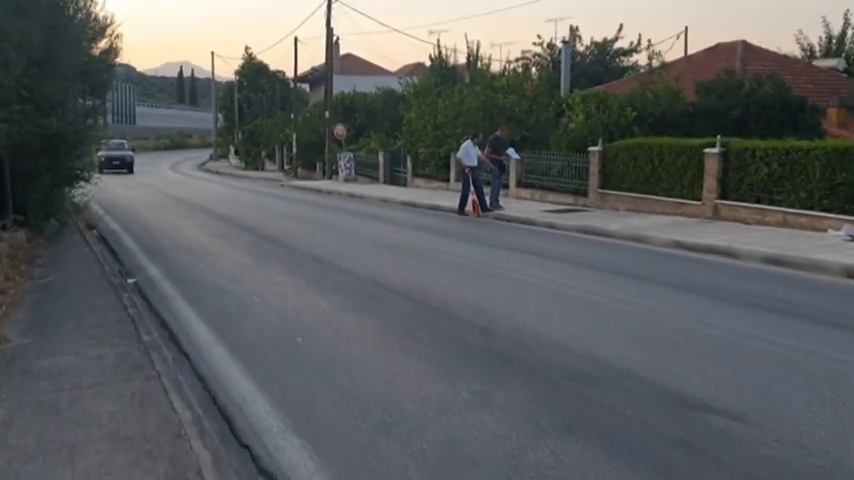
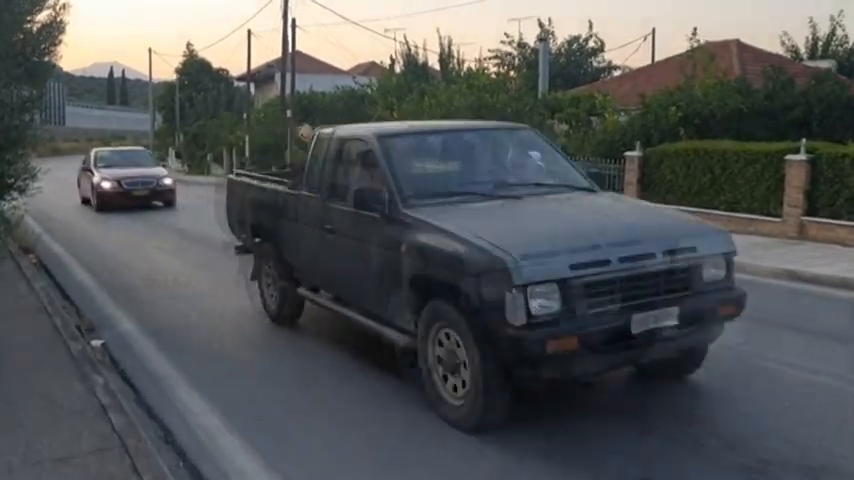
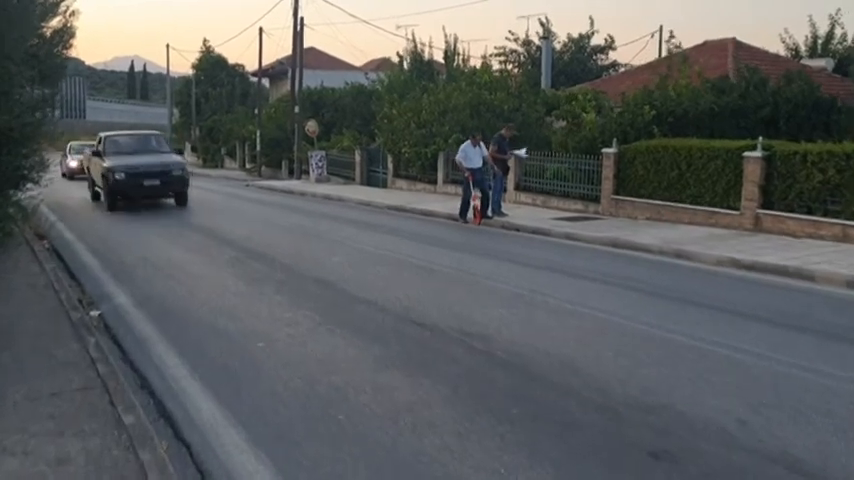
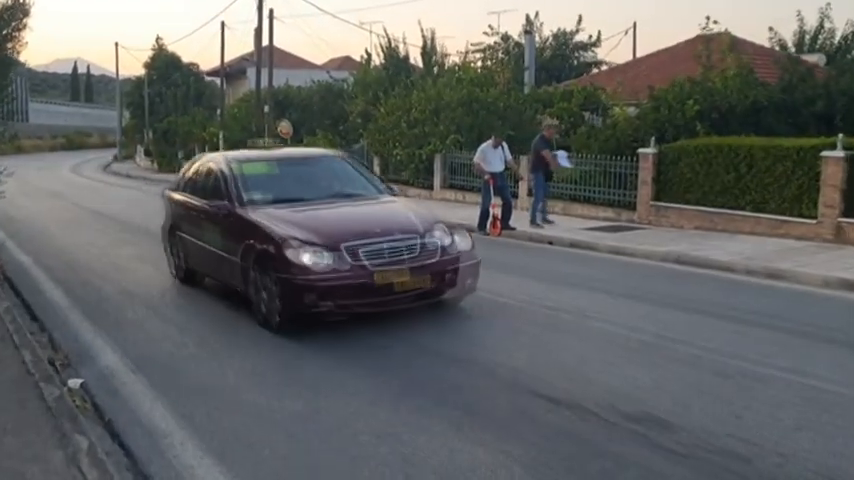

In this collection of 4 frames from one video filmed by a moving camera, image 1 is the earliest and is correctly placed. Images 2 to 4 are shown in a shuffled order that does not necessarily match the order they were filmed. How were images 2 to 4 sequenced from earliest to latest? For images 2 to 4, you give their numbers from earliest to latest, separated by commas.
3, 2, 4
